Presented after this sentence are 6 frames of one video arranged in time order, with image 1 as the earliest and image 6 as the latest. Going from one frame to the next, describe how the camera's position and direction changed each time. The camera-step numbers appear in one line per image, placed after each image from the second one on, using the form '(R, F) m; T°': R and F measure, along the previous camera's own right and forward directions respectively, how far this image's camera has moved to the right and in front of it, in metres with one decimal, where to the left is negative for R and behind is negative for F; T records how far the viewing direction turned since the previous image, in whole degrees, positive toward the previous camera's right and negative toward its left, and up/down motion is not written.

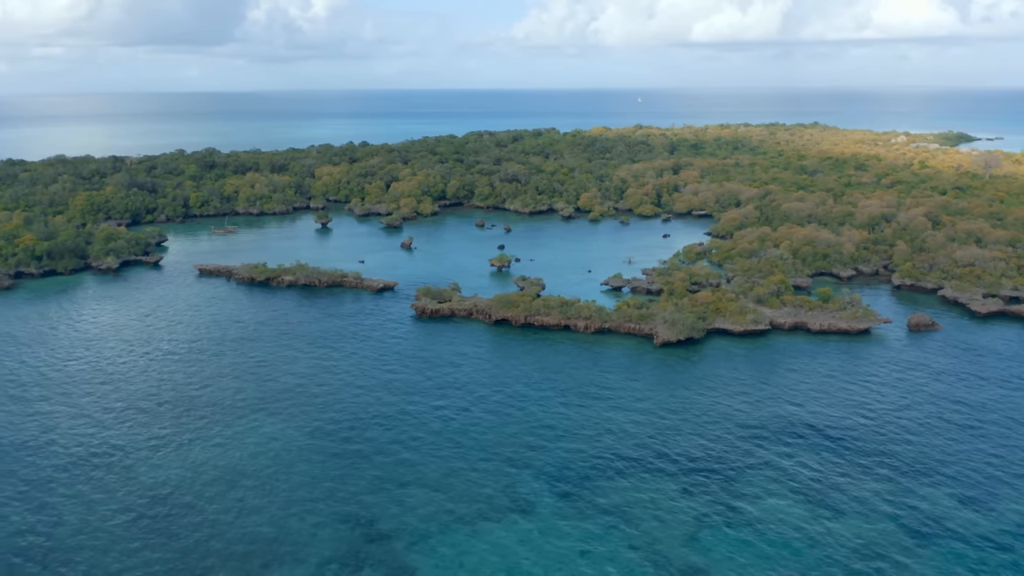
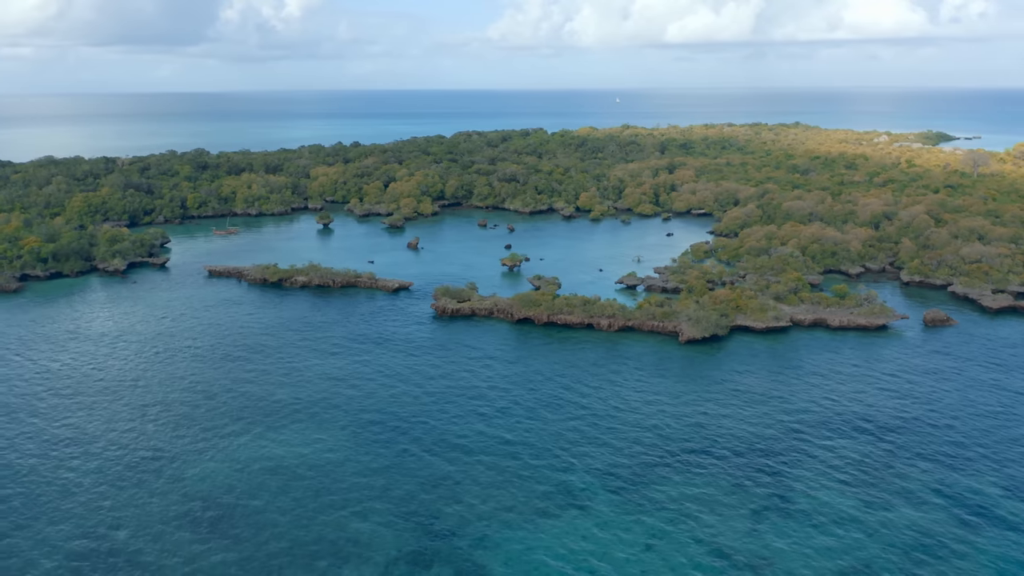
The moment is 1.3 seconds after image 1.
(-3.3, -0.1) m; +1°
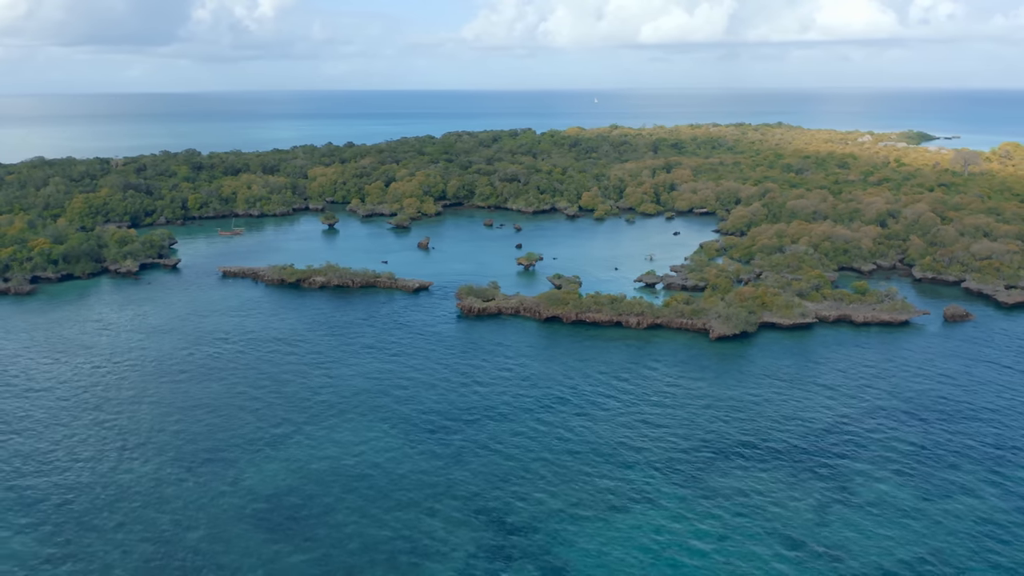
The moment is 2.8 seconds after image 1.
(-3.7, -0.1) m; +1°
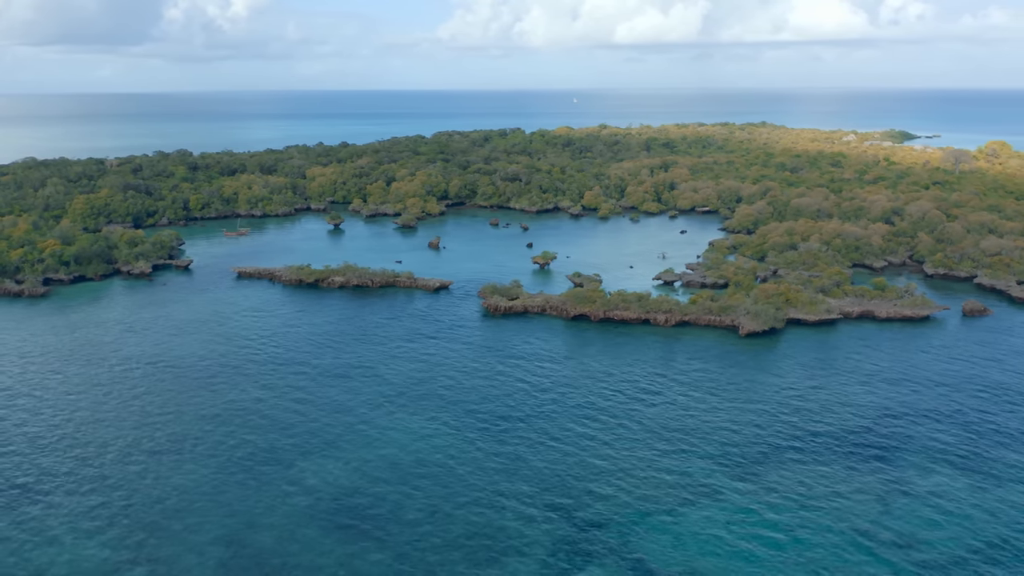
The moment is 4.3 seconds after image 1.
(-3.7, -0.1) m; +1°
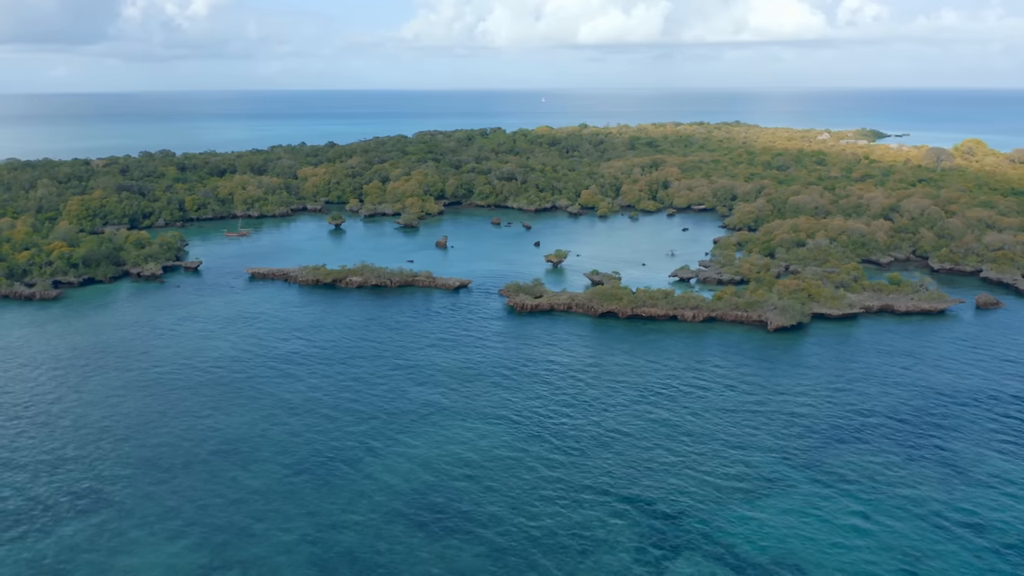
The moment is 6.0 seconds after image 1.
(-4.5, -0.2) m; +2°
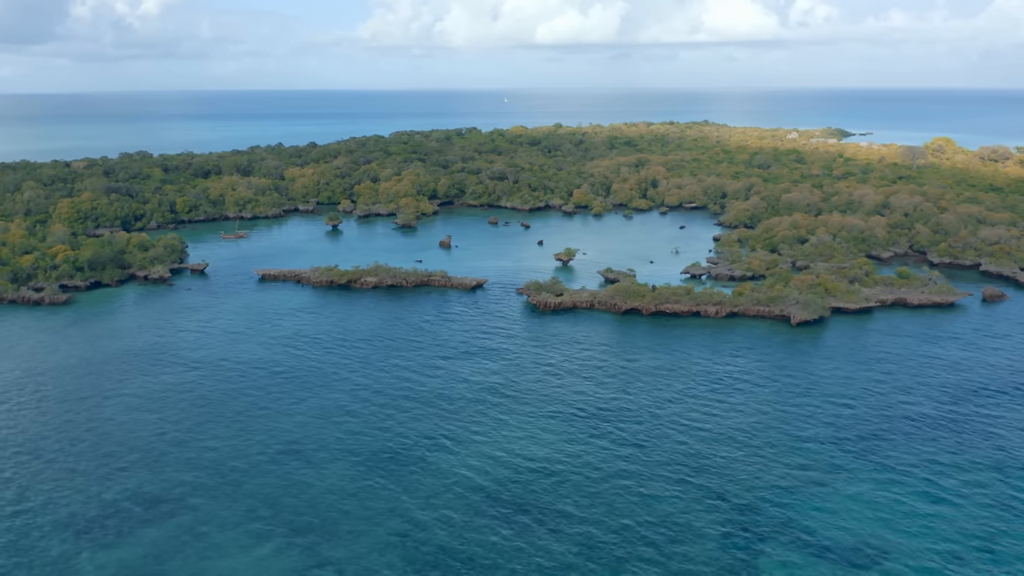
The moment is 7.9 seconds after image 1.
(-4.7, -0.2) m; +2°
